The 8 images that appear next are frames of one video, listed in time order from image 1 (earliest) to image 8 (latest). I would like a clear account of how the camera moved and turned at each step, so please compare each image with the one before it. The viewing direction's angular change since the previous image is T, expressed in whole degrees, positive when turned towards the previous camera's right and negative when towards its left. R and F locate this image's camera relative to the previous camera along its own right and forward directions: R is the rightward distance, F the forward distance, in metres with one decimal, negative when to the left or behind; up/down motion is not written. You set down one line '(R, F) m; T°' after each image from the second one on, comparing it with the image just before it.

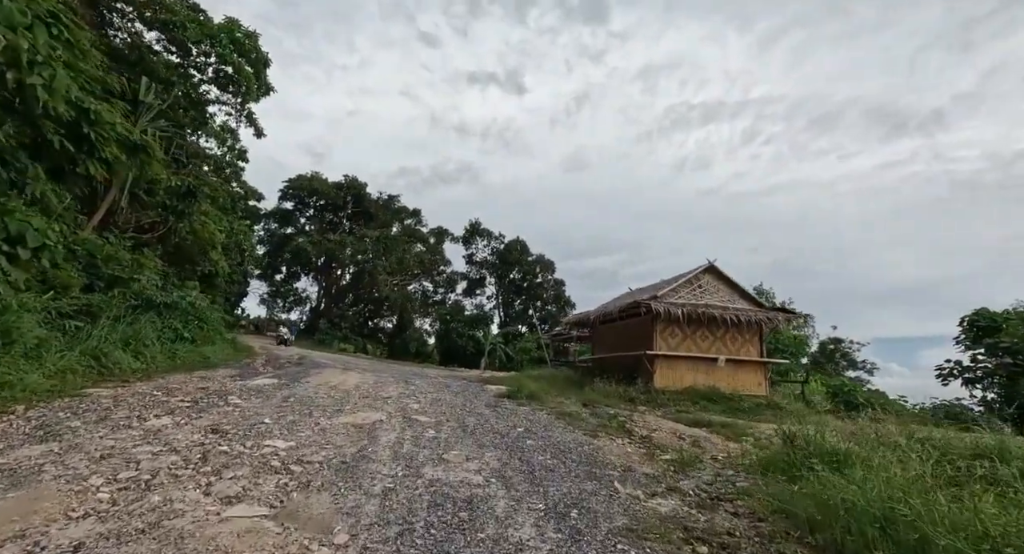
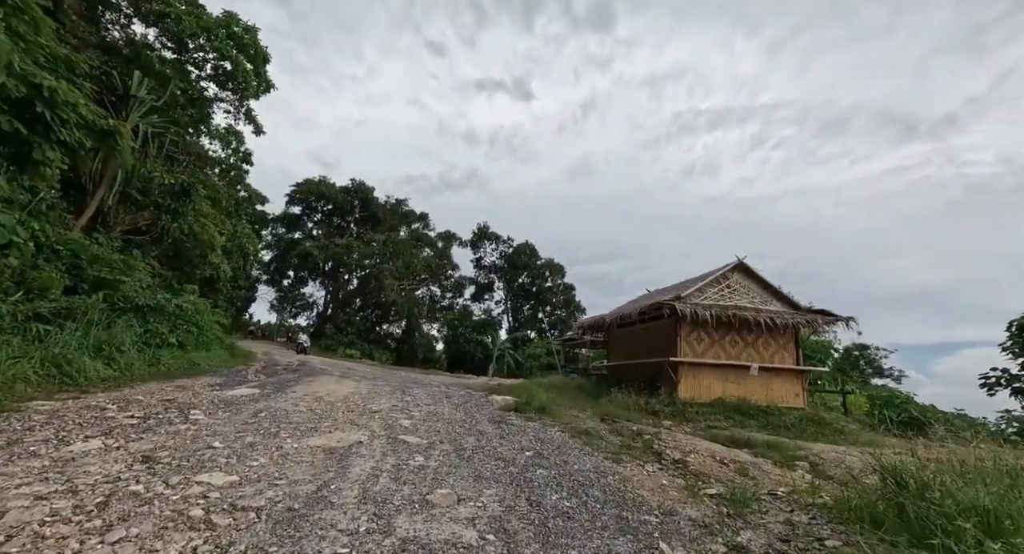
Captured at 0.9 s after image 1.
(0.0, +1.0) m; -1°
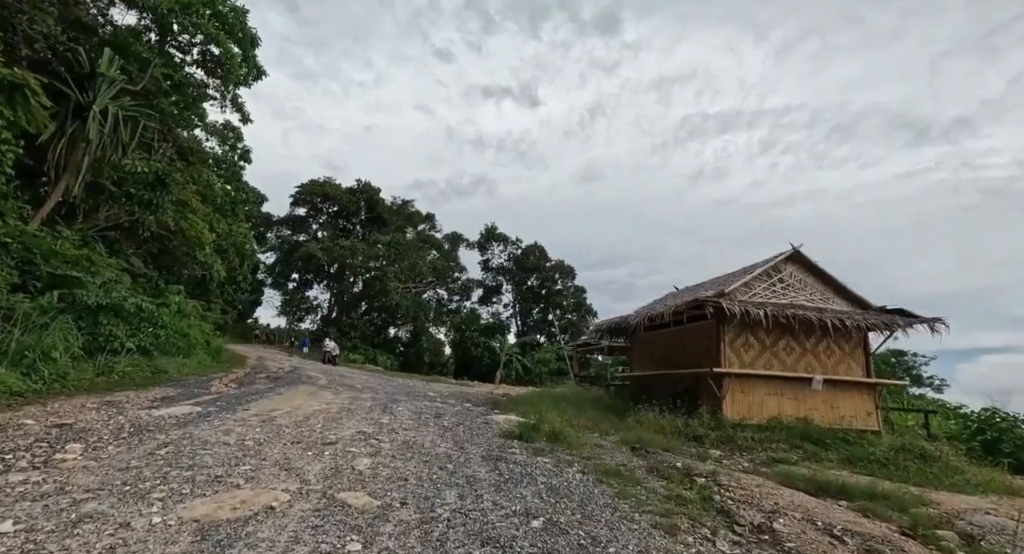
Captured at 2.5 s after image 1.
(+0.1, +1.7) m; -1°
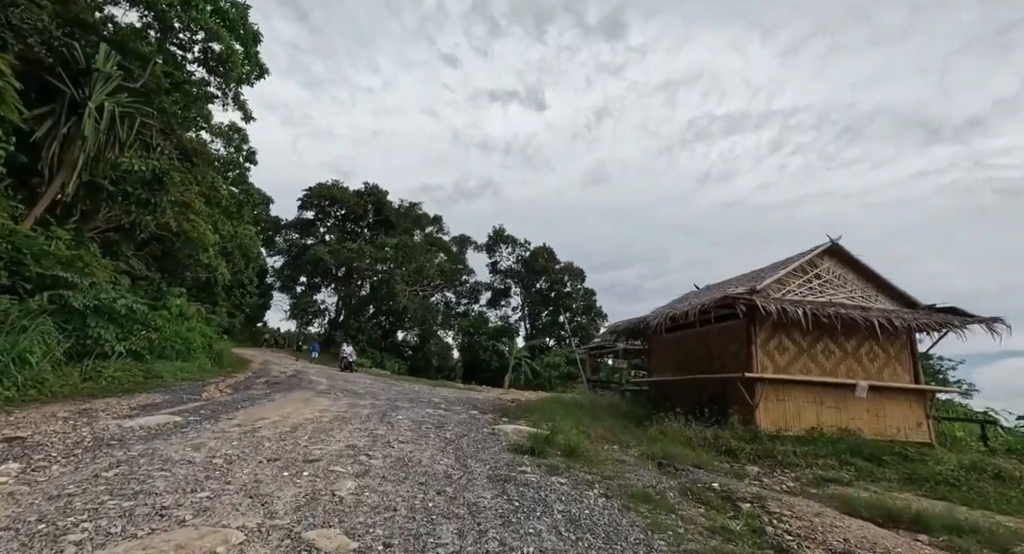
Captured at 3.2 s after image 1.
(0.0, +0.7) m; -1°
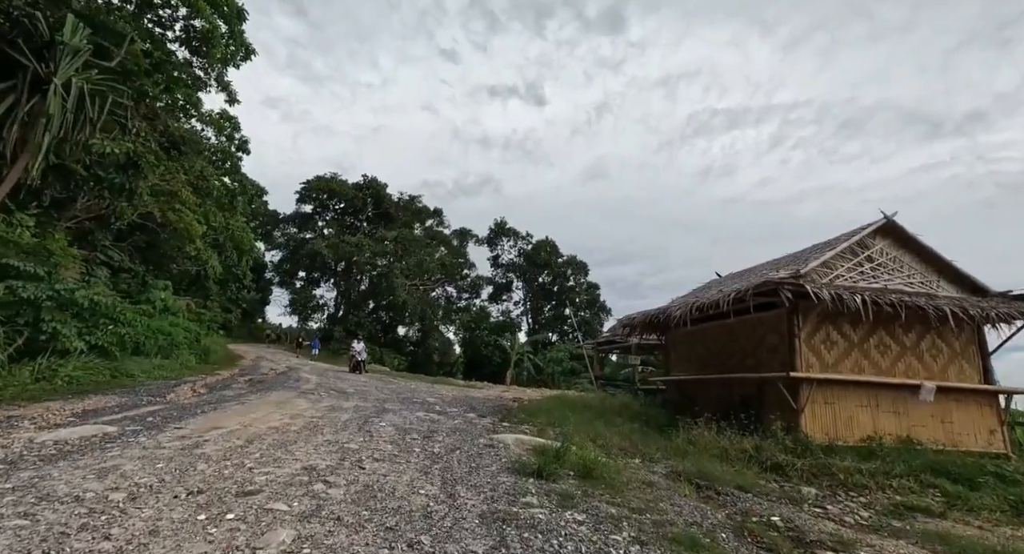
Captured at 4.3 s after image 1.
(0.0, +1.0) m; 0°
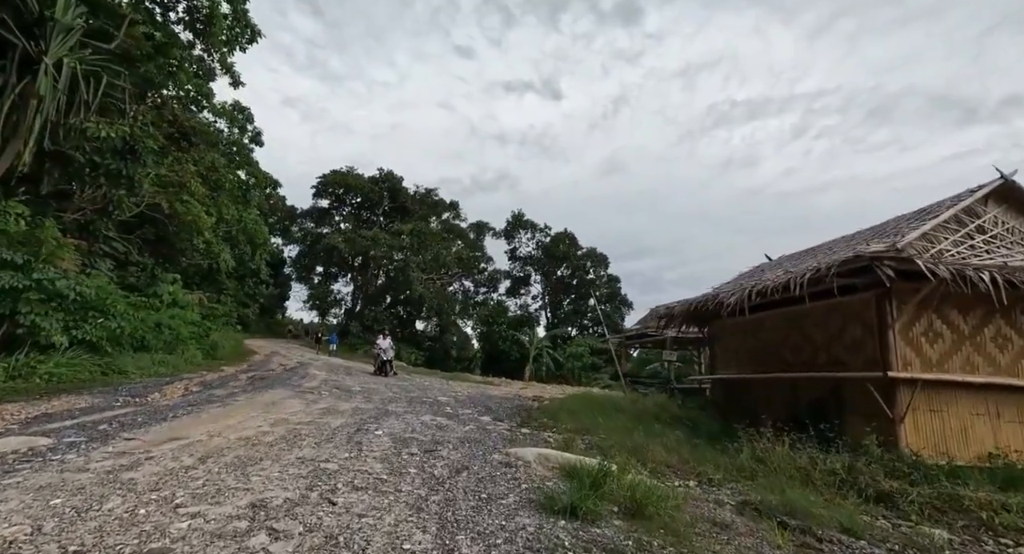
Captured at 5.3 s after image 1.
(0.0, +1.1) m; -2°
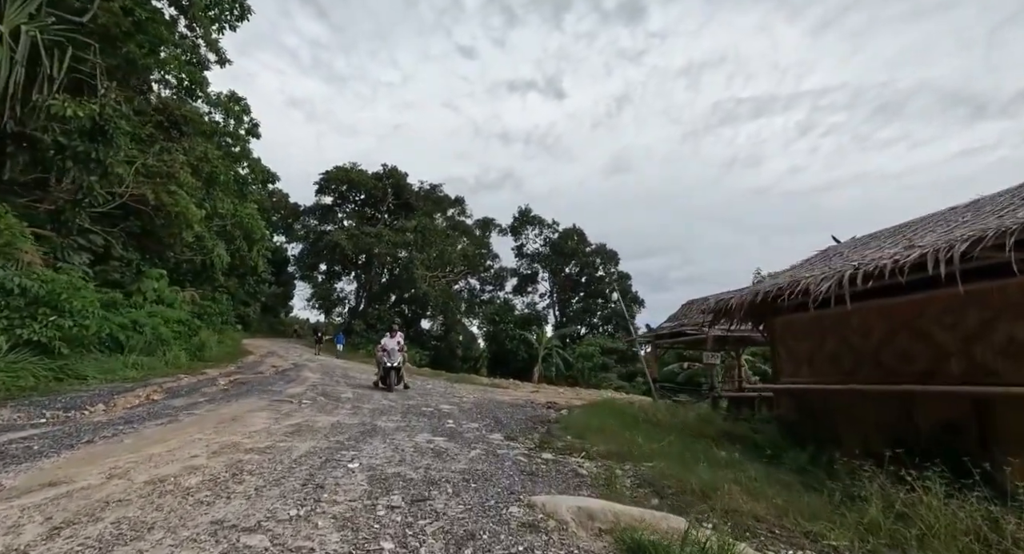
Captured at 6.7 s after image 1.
(-0.1, +1.4) m; -1°
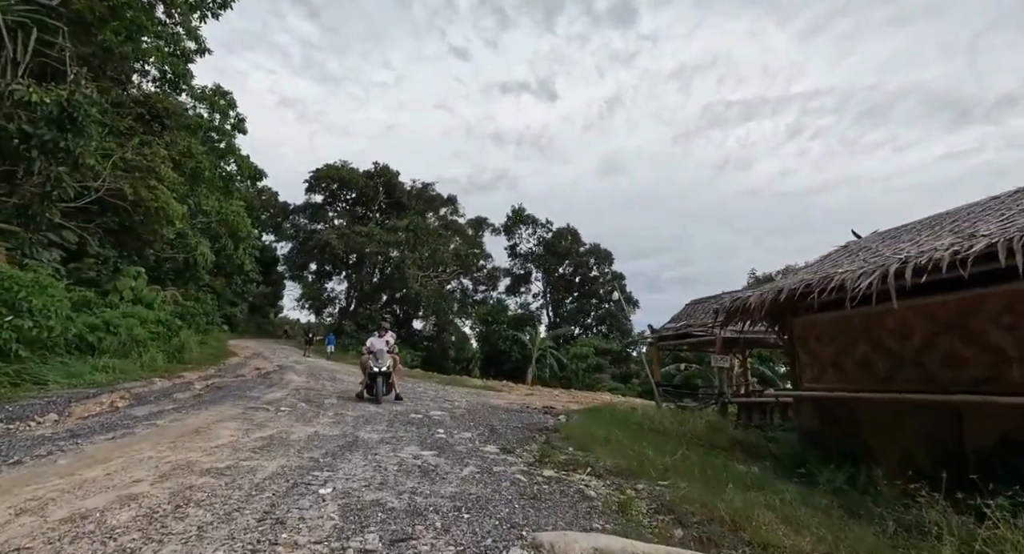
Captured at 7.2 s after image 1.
(0.0, +0.5) m; +1°
